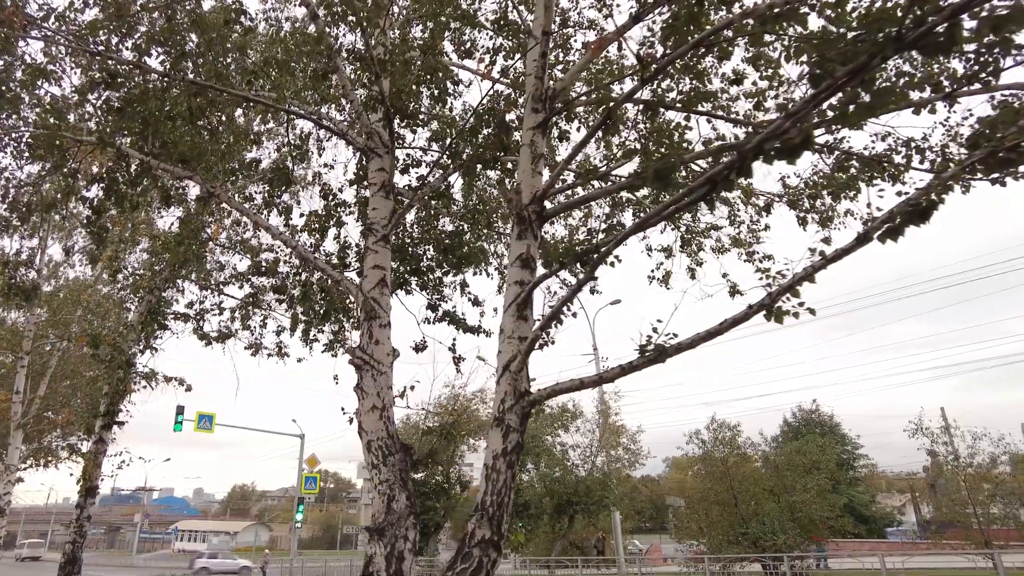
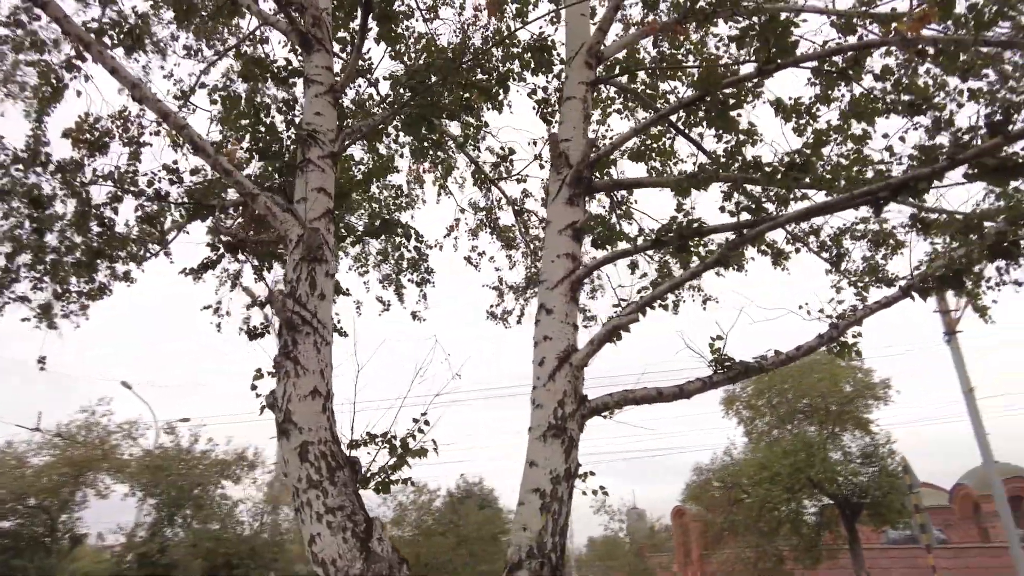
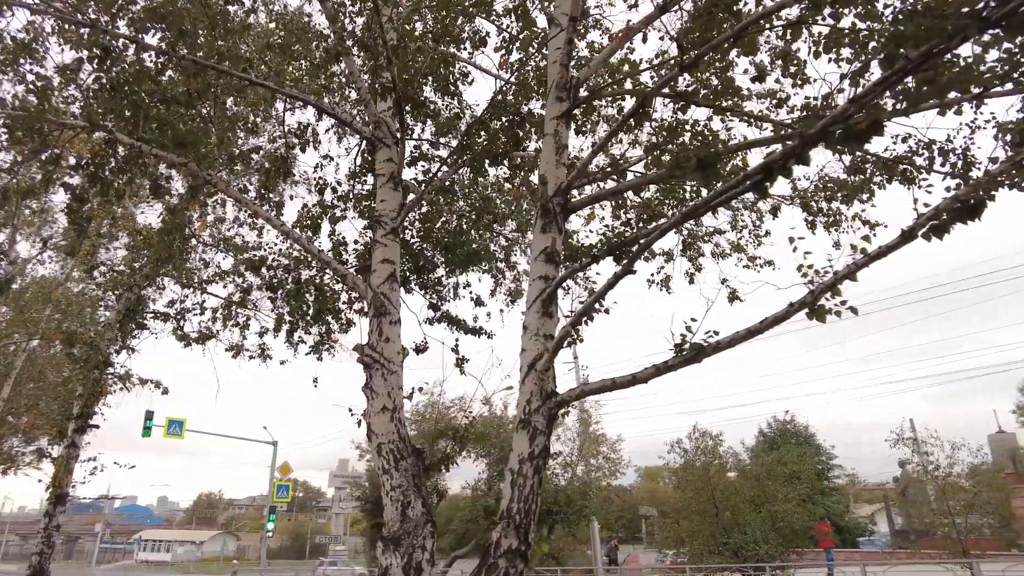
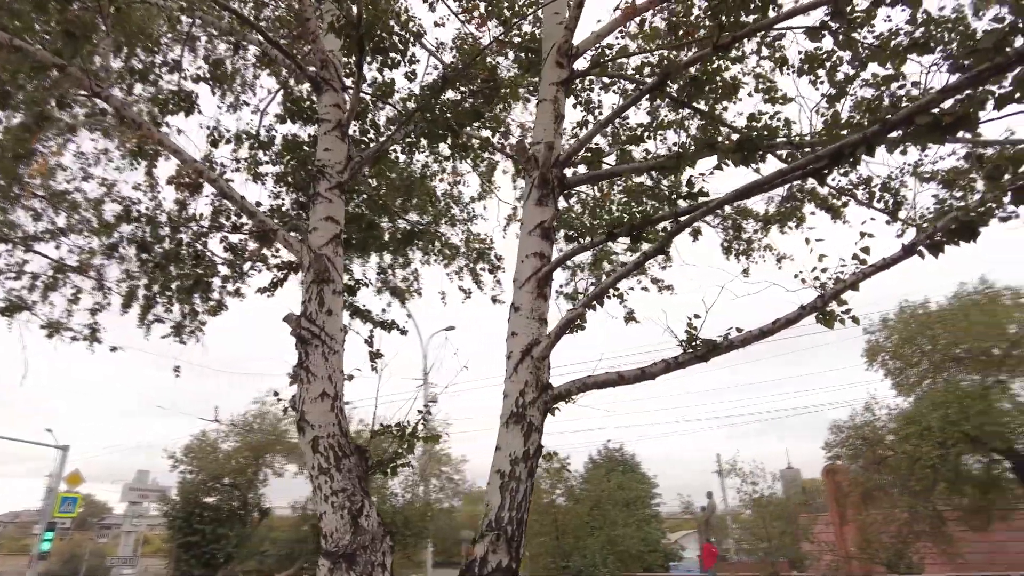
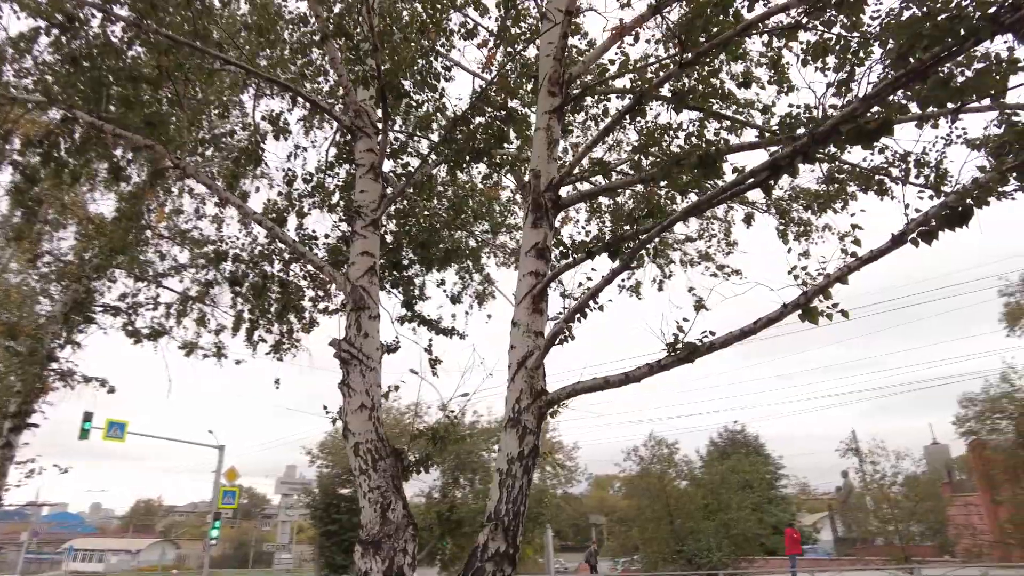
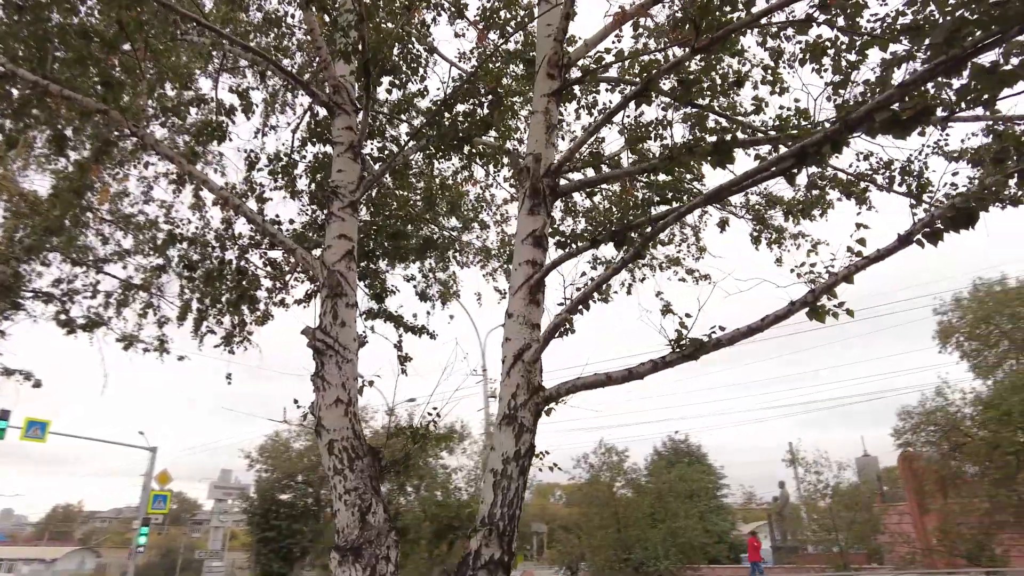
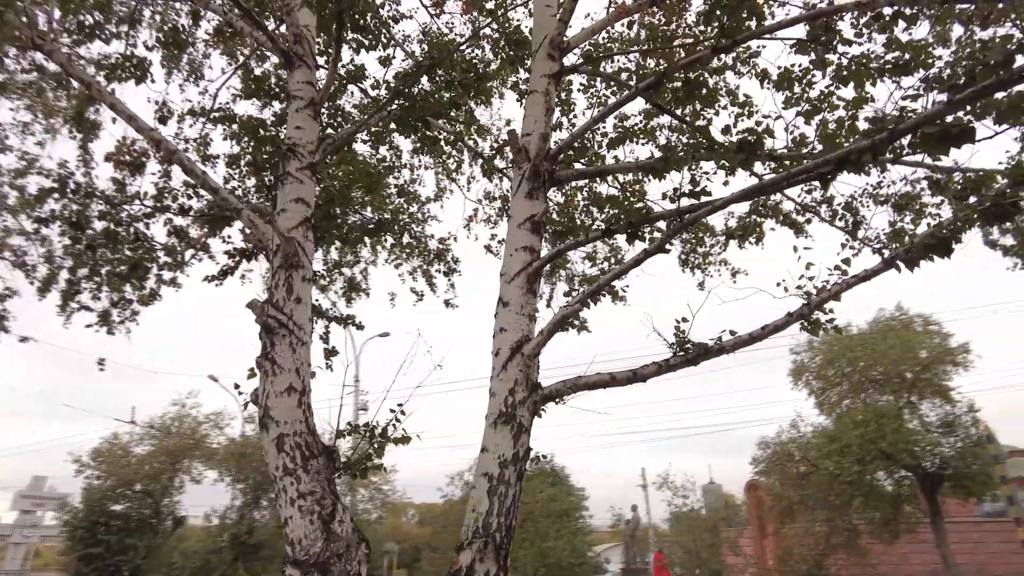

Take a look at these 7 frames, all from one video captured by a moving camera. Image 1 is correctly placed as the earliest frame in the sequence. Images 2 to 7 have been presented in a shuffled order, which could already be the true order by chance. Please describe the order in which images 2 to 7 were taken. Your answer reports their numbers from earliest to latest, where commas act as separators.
3, 5, 6, 4, 7, 2
